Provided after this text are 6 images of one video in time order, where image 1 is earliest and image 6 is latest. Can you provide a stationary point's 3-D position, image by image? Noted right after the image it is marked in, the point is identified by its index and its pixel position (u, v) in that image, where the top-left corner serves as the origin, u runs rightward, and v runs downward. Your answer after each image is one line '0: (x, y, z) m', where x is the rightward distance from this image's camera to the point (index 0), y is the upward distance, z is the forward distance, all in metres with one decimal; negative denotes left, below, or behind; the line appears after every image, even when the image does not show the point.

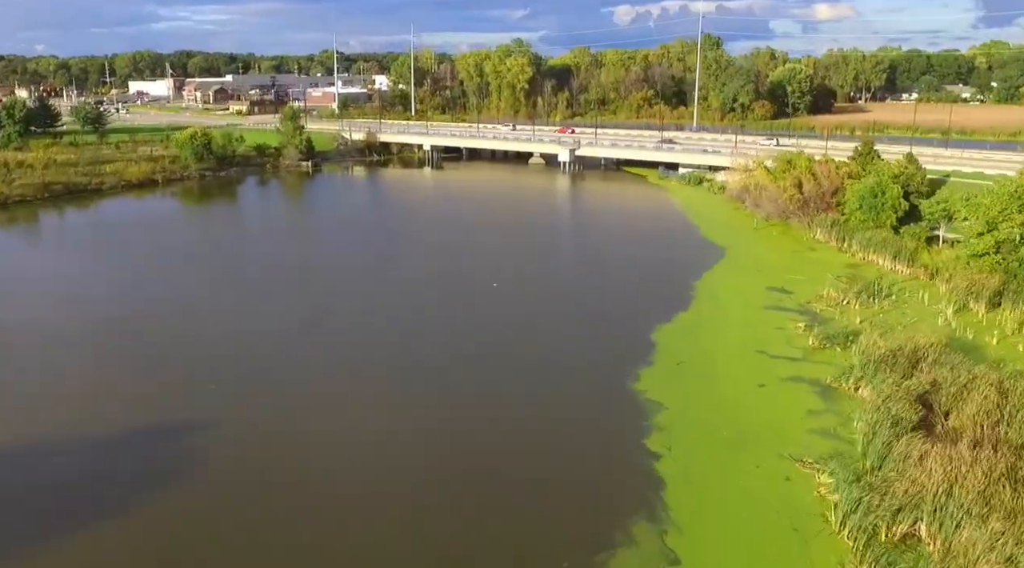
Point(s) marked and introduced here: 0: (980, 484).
0: (+6.1, -2.7, +10.3) m
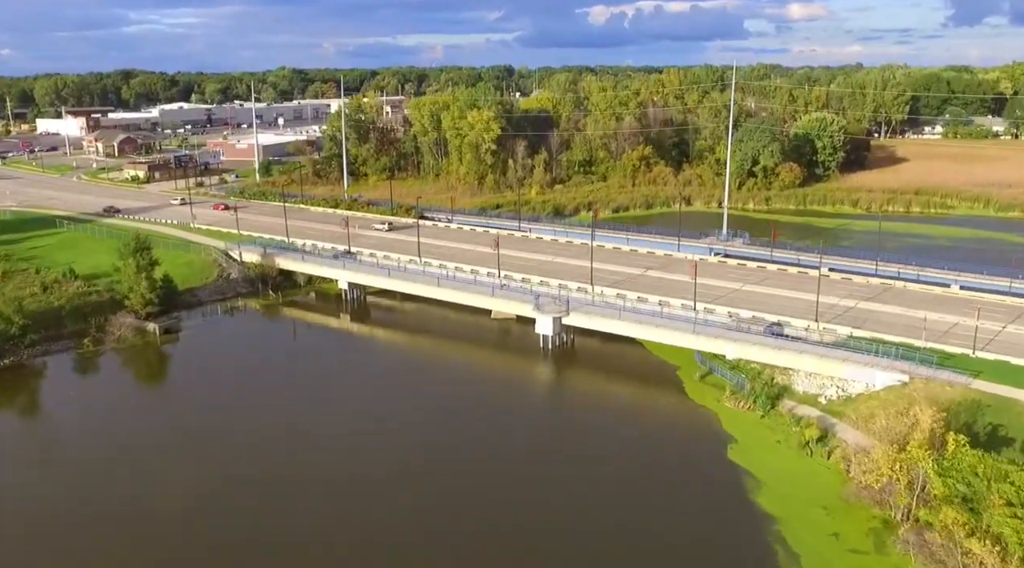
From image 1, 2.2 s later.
0: (+5.3, -12.3, -7.5) m
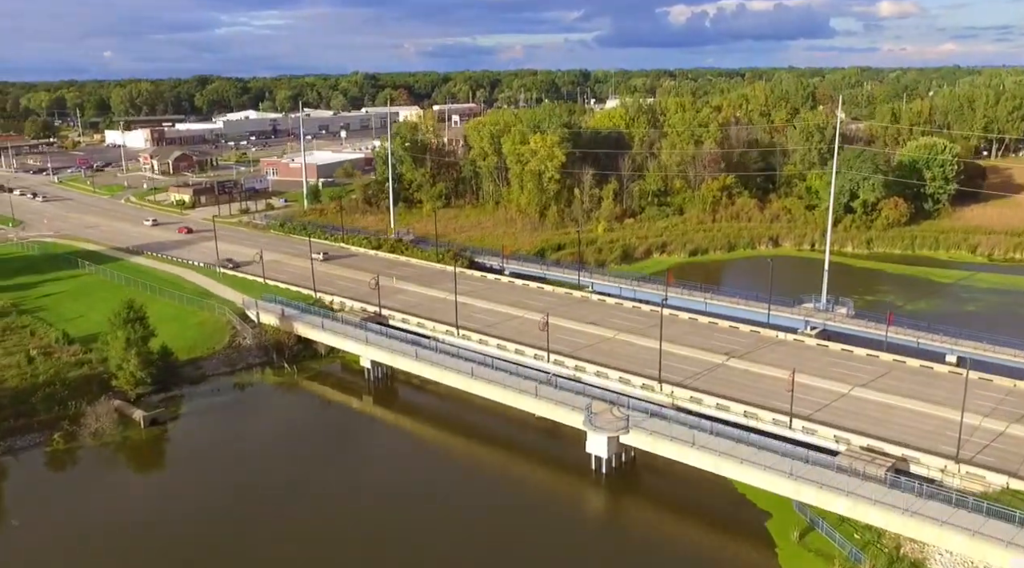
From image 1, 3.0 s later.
0: (+2.9, -15.7, -14.3) m
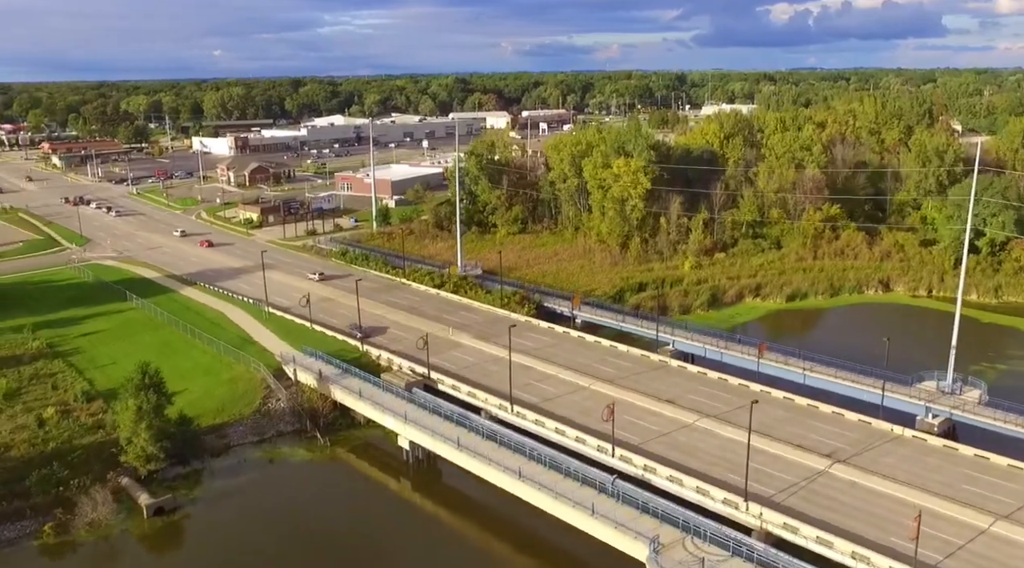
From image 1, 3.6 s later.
0: (-0.6, -18.4, -19.0) m
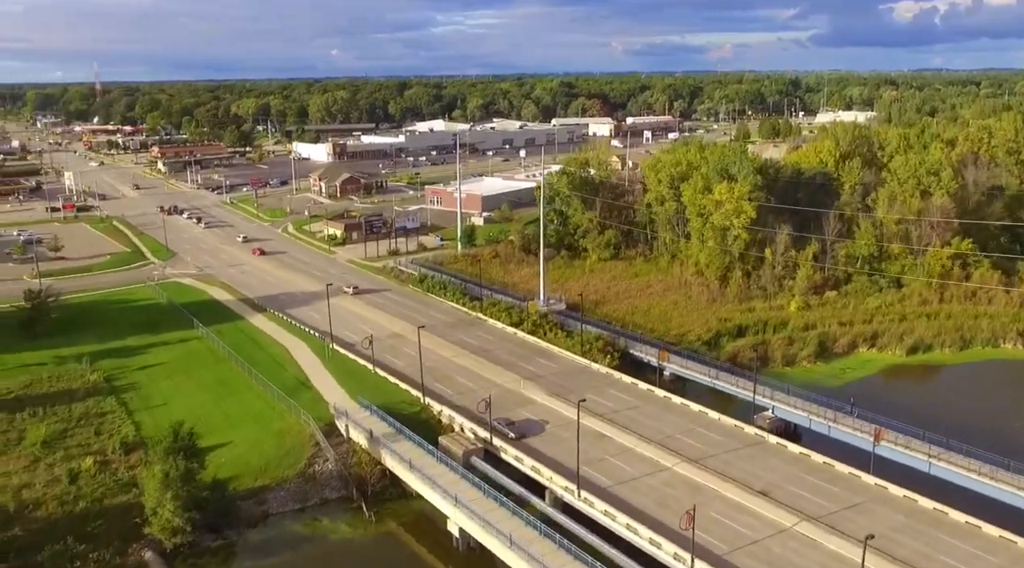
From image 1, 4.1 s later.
0: (-4.9, -20.5, -22.3) m
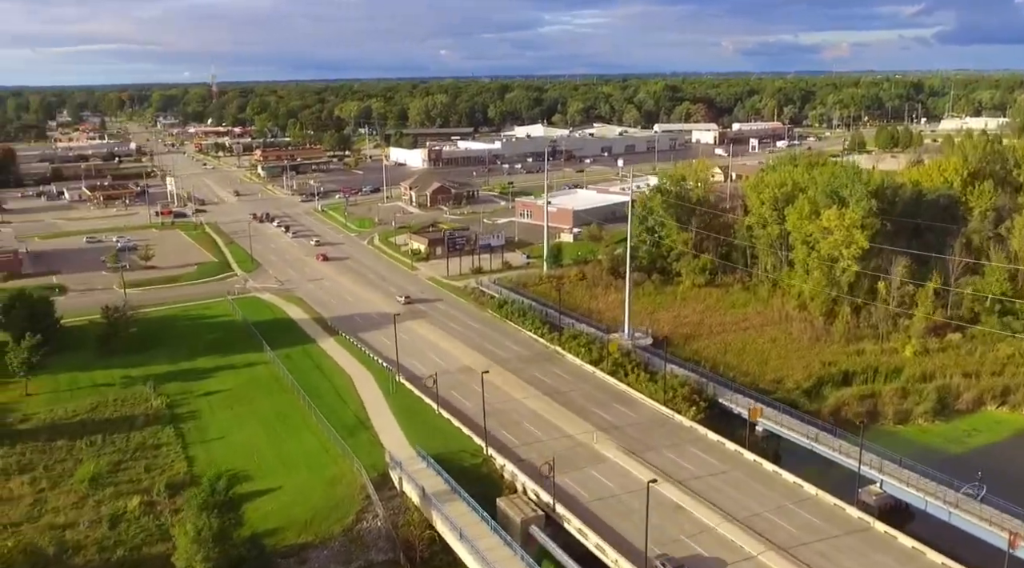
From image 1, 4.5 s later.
0: (-9.6, -21.9, -24.2) m
